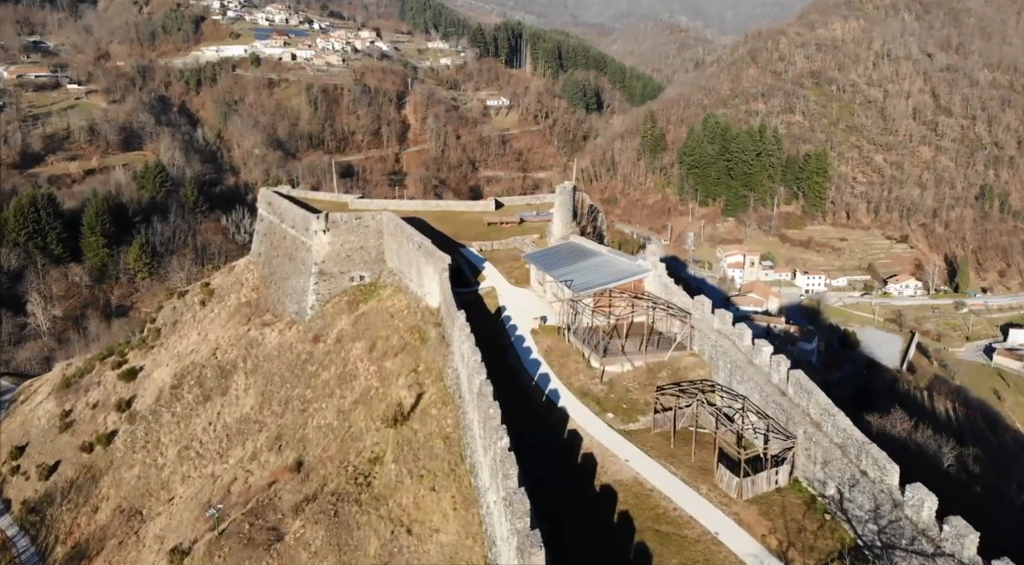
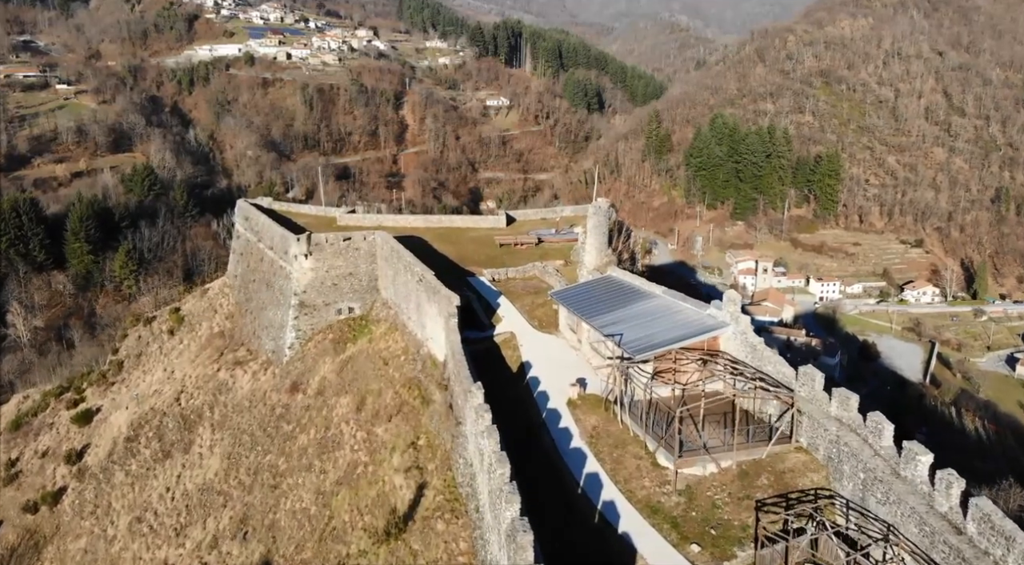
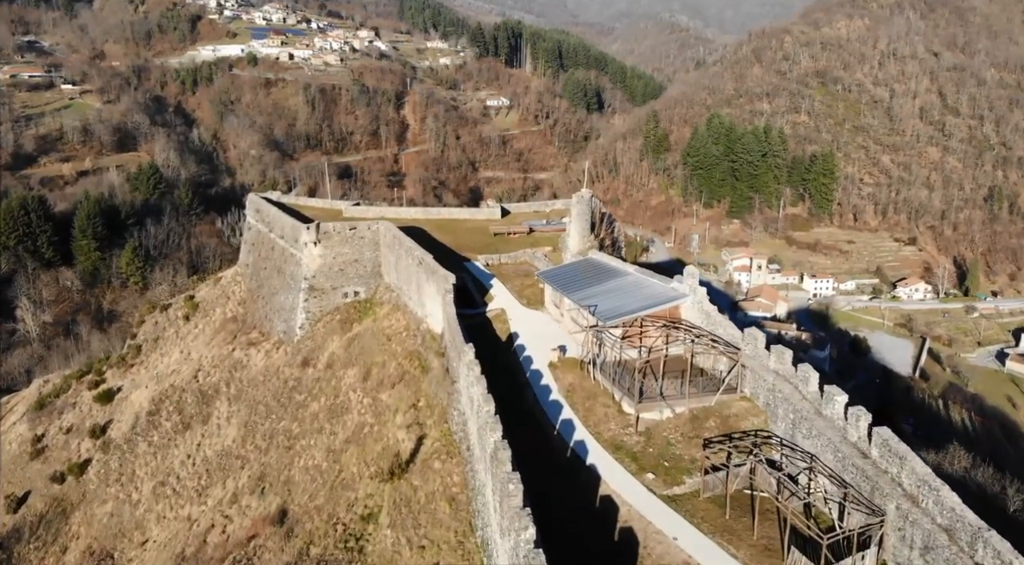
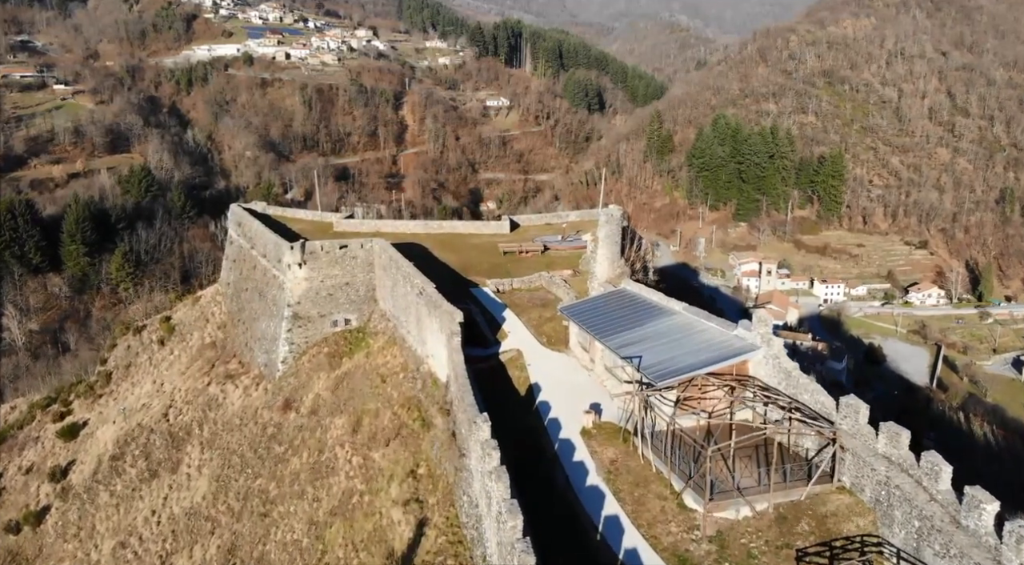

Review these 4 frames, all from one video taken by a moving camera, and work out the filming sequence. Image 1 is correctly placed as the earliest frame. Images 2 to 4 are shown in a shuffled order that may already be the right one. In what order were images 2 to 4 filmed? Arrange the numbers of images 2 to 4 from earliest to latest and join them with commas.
3, 2, 4
